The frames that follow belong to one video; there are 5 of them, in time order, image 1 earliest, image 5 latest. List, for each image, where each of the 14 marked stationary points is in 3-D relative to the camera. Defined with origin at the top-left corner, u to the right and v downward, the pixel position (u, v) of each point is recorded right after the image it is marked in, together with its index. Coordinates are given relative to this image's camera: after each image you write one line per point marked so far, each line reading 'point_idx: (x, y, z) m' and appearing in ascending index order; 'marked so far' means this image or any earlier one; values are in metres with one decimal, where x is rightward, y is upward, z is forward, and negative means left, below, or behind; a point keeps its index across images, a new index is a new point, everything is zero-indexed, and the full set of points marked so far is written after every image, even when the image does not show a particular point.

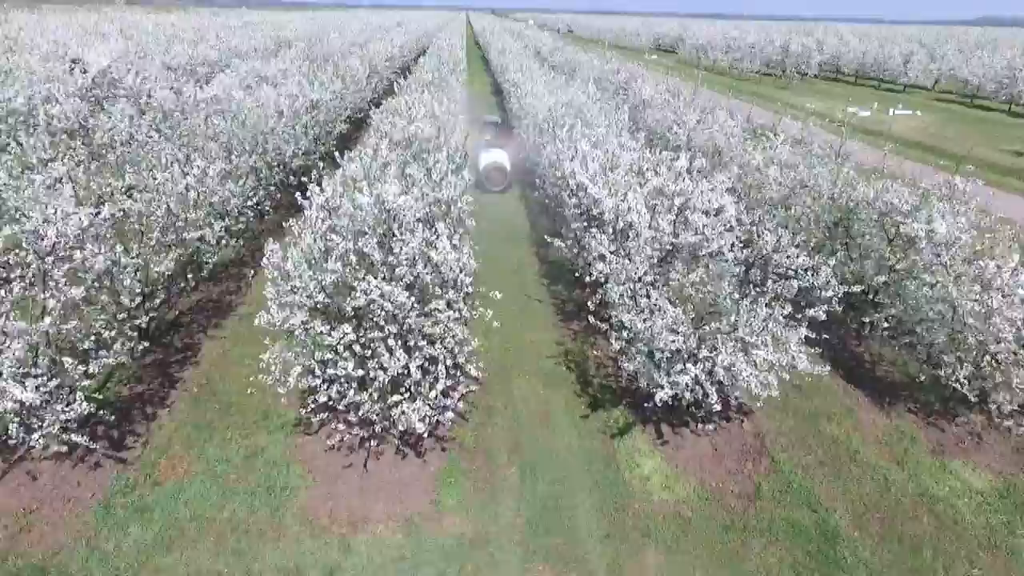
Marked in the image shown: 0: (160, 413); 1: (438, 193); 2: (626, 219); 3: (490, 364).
0: (-9.9, -3.5, +17.4) m
1: (-2.1, +2.7, +17.9) m
2: (+3.4, +2.0, +18.2) m
3: (-0.7, -2.5, +20.1) m
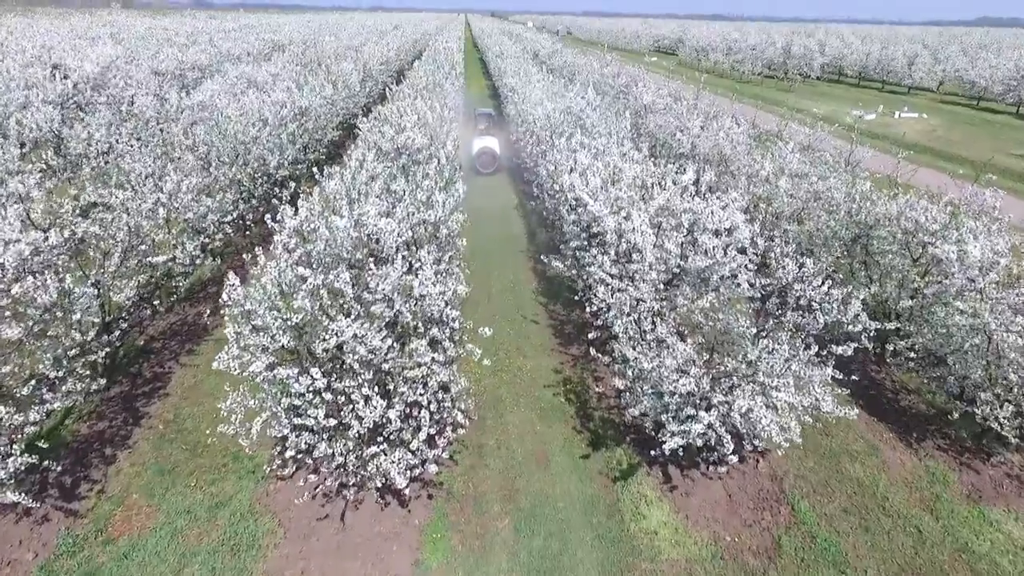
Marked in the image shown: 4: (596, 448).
0: (-10.0, -4.2, +15.9) m
1: (-2.3, +2.0, +16.4) m
2: (+3.2, +1.2, +16.7) m
3: (-0.9, -3.2, +18.6) m
4: (+2.2, -4.2, +16.5) m
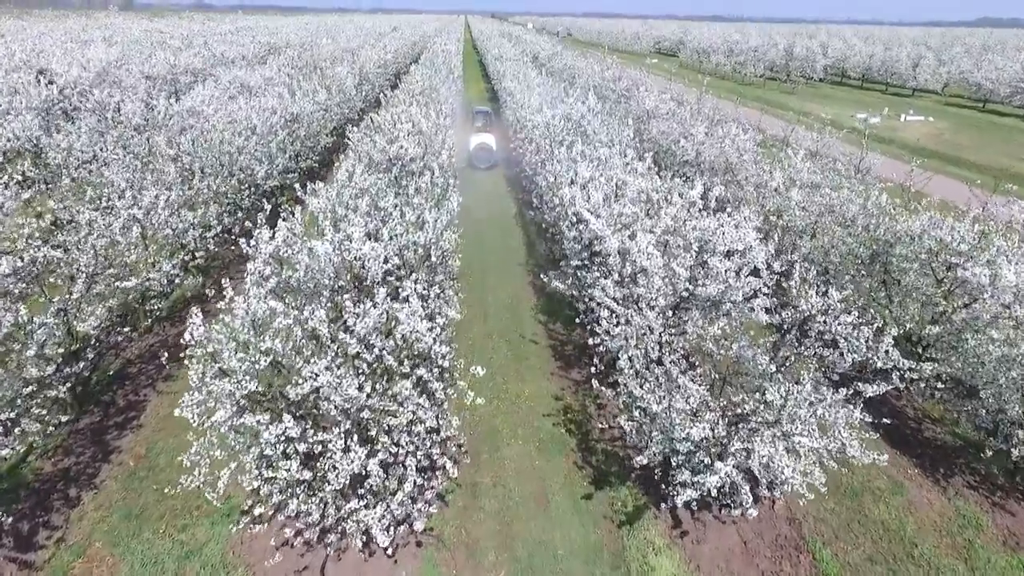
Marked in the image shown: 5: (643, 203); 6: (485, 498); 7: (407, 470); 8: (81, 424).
0: (-10.1, -4.9, +14.7) m
1: (-2.4, +1.3, +15.3) m
2: (+3.1, +0.6, +15.5) m
3: (-1.0, -3.9, +17.4) m
4: (+2.1, -4.9, +15.3) m
5: (+4.0, +2.6, +18.8) m
6: (-0.7, -5.0, +14.9) m
7: (-1.9, -3.3, +11.4) m
8: (-11.6, -3.7, +16.8) m
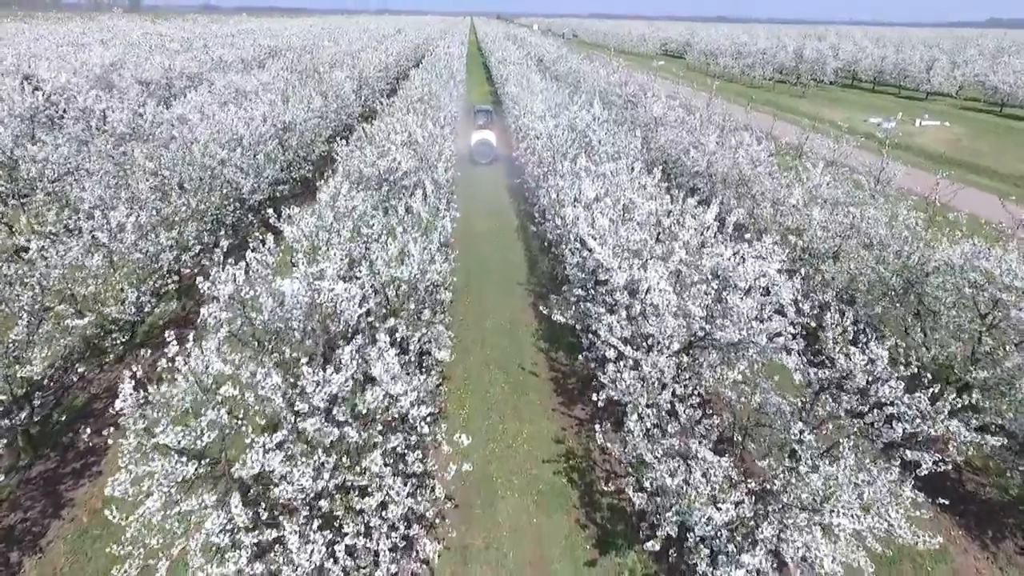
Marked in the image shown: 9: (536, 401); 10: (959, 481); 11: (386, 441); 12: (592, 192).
0: (-10.2, -5.7, +13.1) m
1: (-2.5, +0.5, +13.6) m
2: (+3.0, -0.3, +13.9) m
3: (-1.1, -4.7, +15.8) m
4: (+2.0, -5.8, +13.6) m
5: (+3.9, +1.7, +17.1) m
6: (-0.8, -5.9, +13.3) m
7: (-2.1, -4.2, +9.8) m
8: (-11.7, -4.5, +15.2) m
9: (+0.7, -3.4, +18.9) m
10: (+11.0, -4.8, +15.3) m
11: (-2.0, -2.4, +10.0) m
12: (+2.5, +3.0, +19.6) m
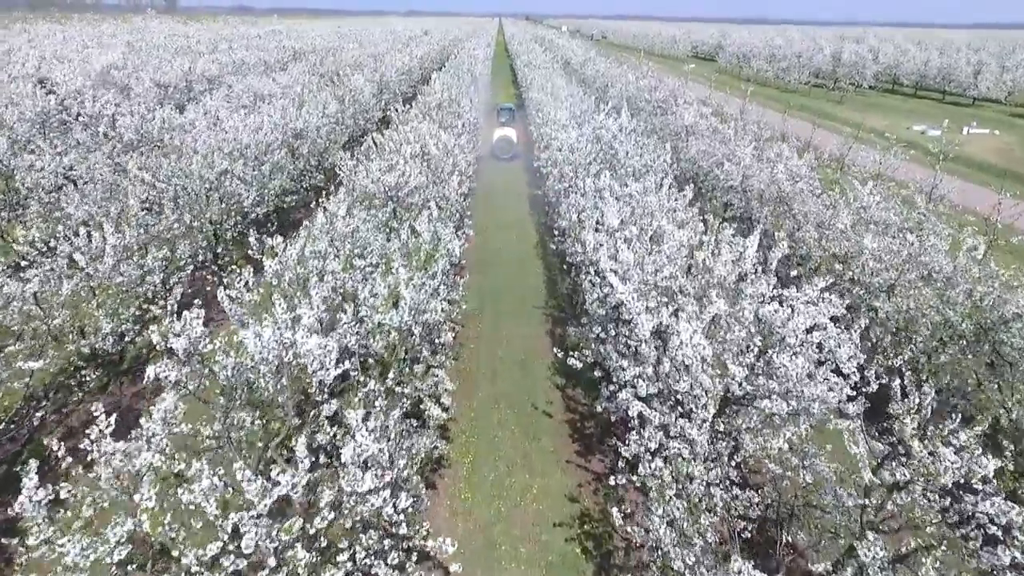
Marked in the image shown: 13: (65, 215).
0: (-10.2, -6.5, +11.7) m
1: (-2.4, -0.4, +11.8) m
2: (+3.2, -1.3, +11.9) m
3: (-0.9, -5.6, +13.9) m
4: (+2.0, -6.7, +11.6) m
5: (+4.2, +0.7, +15.1) m
6: (-0.8, -6.8, +11.4) m
7: (-2.2, -5.1, +7.9) m
8: (-11.6, -5.2, +13.8) m
9: (+1.0, -4.4, +17.0) m
10: (+11.1, -5.9, +13.0) m
11: (-2.1, -3.3, +8.2) m
12: (+2.9, +2.0, +17.6) m
13: (-14.3, +2.5, +19.9) m
